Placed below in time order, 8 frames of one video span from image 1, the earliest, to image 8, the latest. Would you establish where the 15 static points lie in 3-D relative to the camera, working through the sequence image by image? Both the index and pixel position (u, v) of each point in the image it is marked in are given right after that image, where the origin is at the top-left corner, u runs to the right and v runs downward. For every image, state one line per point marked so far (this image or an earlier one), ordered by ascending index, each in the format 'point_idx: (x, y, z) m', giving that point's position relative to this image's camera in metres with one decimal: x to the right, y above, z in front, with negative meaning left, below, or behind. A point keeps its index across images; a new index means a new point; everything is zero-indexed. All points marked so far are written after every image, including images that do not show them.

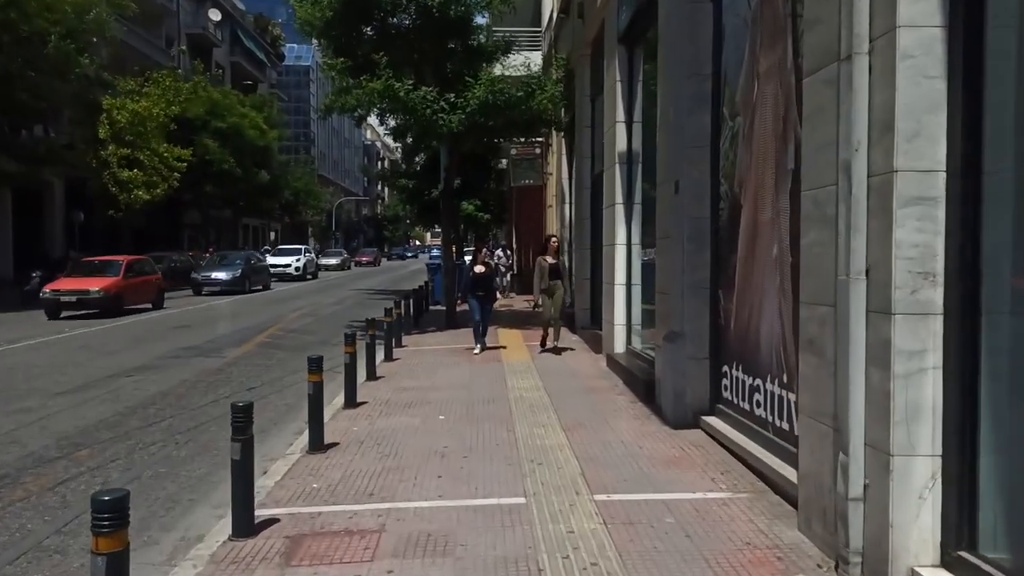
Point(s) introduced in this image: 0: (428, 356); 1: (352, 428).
0: (-1.6, -1.3, +14.6) m
1: (-1.9, -1.6, +8.9) m
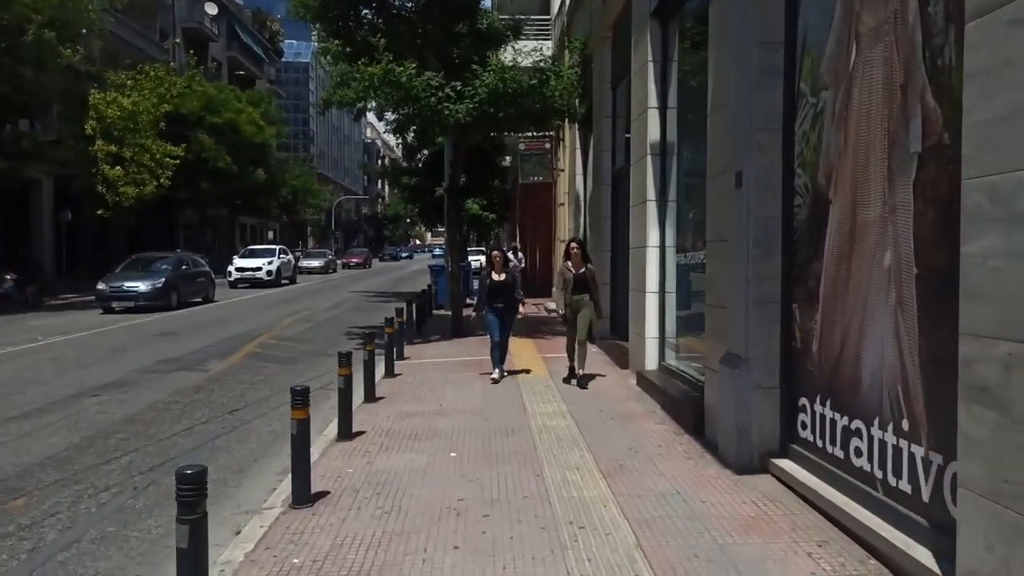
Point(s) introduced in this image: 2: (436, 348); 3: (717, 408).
0: (-1.3, -1.4, +13.1) m
1: (-1.6, -1.8, +7.4) m
2: (-1.5, -1.3, +15.7) m
3: (+2.0, -1.2, +7.5) m
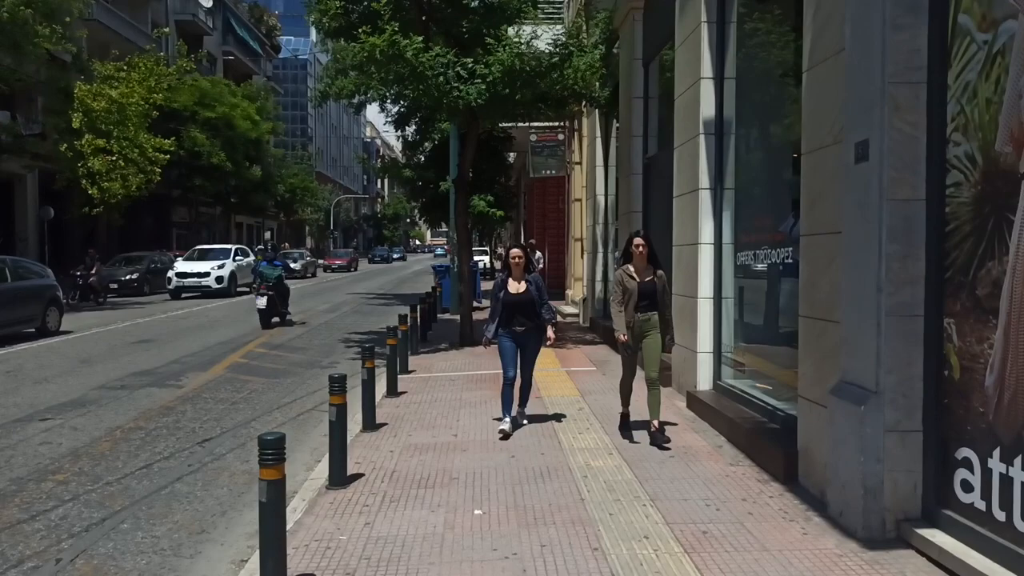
0: (-1.0, -1.5, +11.3) m
1: (-1.3, -1.8, +5.6) m
2: (-1.2, -1.3, +13.9) m
3: (+2.4, -1.2, +5.7) m
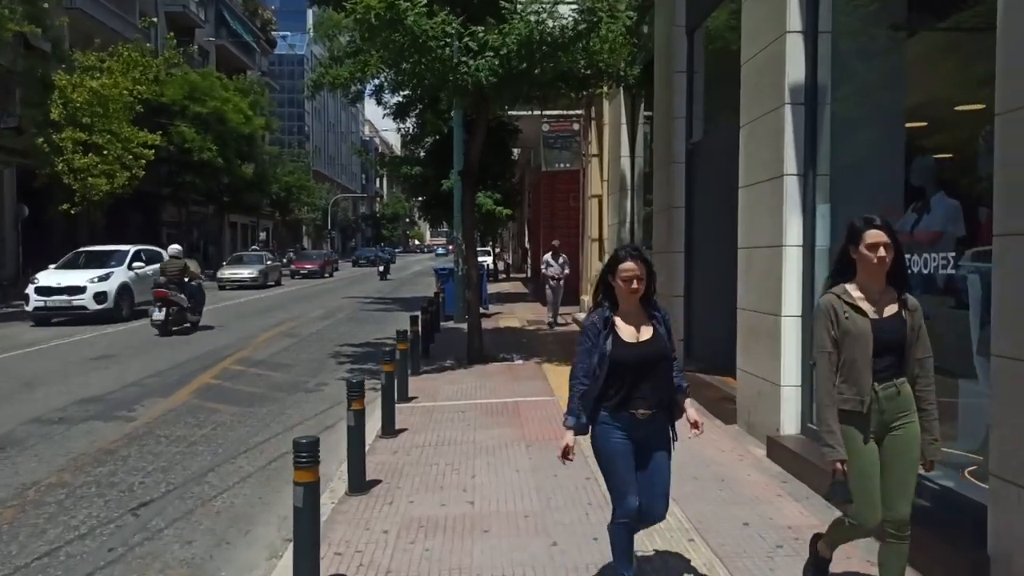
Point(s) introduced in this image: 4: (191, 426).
0: (-0.7, -1.6, +9.2) m
1: (-1.0, -2.0, +3.5) m
2: (-0.9, -1.5, +11.8) m
3: (+2.7, -1.4, +3.6) m
4: (-4.1, -1.7, +9.7) m
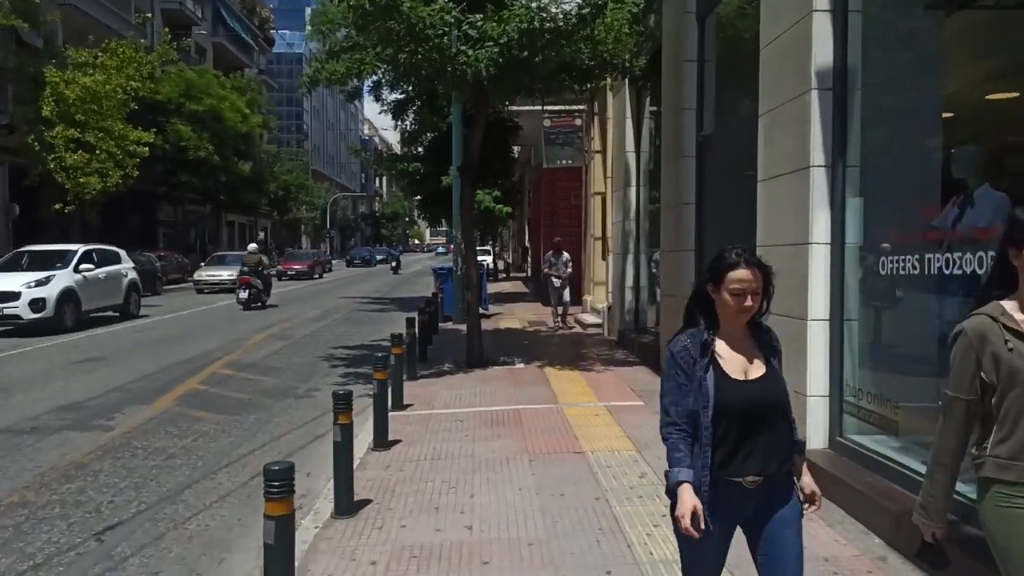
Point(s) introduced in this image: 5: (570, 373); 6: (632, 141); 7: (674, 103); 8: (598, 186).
0: (-0.7, -1.6, +8.6) m
1: (-1.0, -2.0, +2.9) m
2: (-0.9, -1.5, +11.2) m
3: (+2.7, -1.4, +3.0) m
4: (-4.1, -1.8, +9.1) m
5: (+0.9, -1.4, +12.1) m
6: (+2.4, +3.0, +15.4) m
7: (+2.4, +2.8, +11.5) m
8: (+2.2, +2.6, +19.2) m
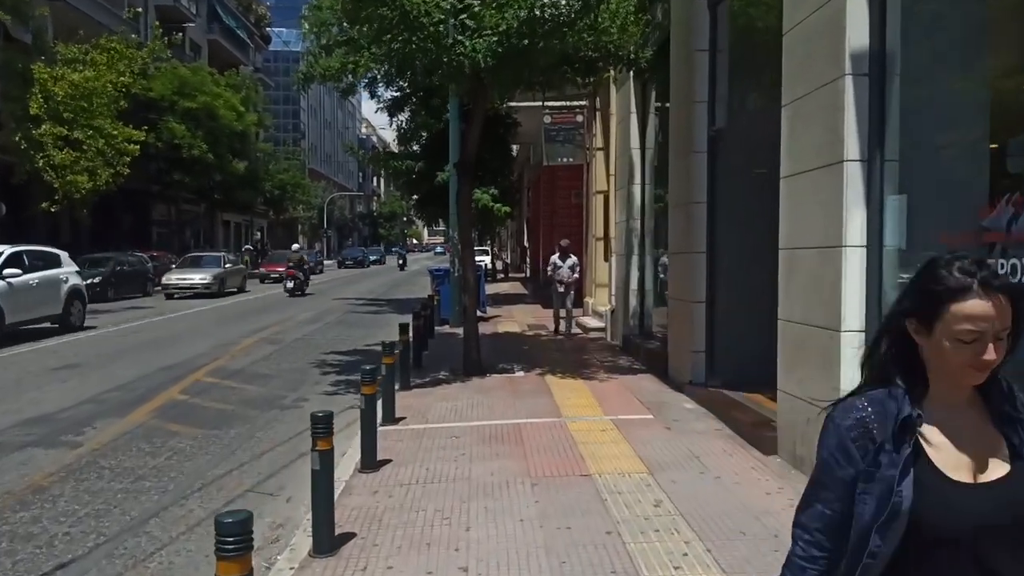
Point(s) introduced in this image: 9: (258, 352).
0: (-0.7, -1.7, +7.9) m
1: (-1.0, -2.0, +2.2) m
2: (-0.9, -1.5, +10.5) m
3: (+2.7, -1.5, +2.3) m
4: (-4.1, -1.8, +8.4) m
5: (+0.9, -1.4, +11.4) m
6: (+2.4, +2.9, +14.7) m
7: (+2.4, +2.7, +10.8) m
8: (+2.1, +2.5, +18.6) m
9: (-5.3, -1.3, +16.0) m
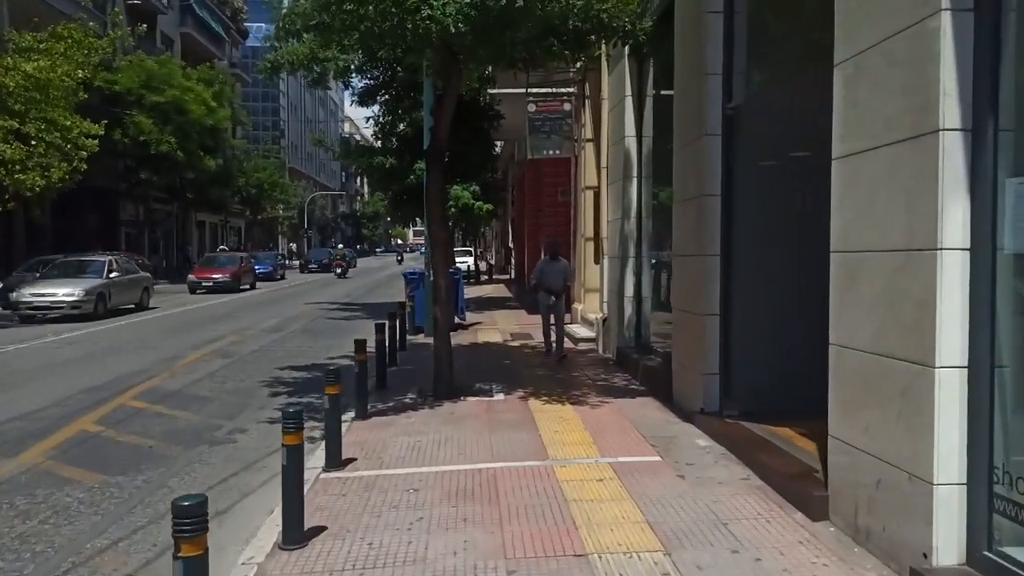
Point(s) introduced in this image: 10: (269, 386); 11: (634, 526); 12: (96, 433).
0: (-0.9, -1.8, +6.1) m
1: (-1.1, -2.2, +0.4) m
2: (-1.2, -1.7, +8.7) m
3: (+2.6, -1.6, +0.6) m
4: (-4.3, -1.9, +6.6) m
5: (+0.6, -1.5, +9.7) m
6: (+2.0, +2.8, +13.0) m
7: (+2.1, +2.6, +9.1) m
8: (+1.7, +2.4, +16.8) m
9: (-5.7, -1.5, +14.2) m
10: (-4.0, -1.6, +12.5) m
11: (+0.9, -1.8, +5.7) m
12: (-5.1, -1.8, +9.3) m
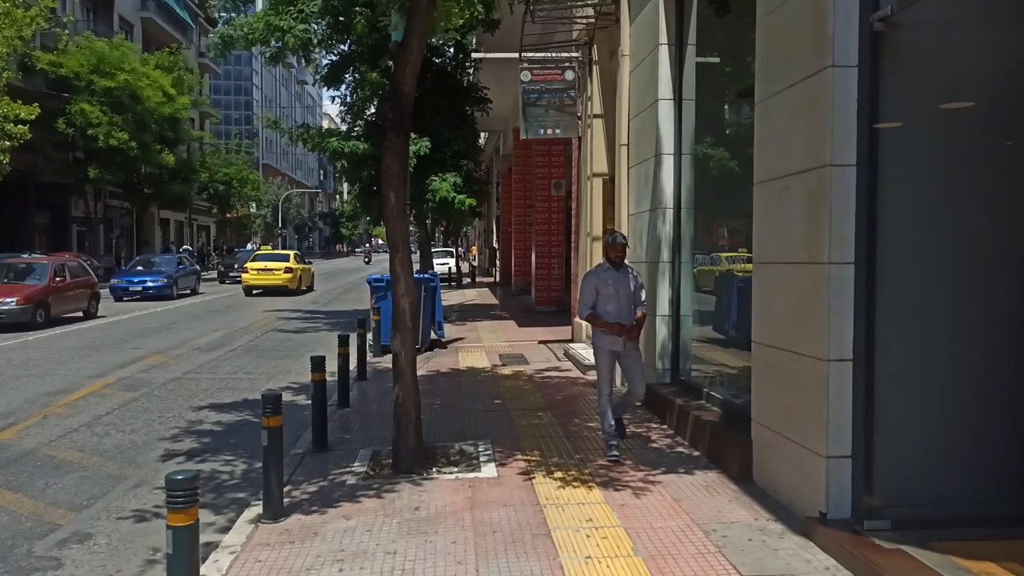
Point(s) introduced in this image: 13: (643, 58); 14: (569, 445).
0: (-0.9, -2.0, +2.7) m
1: (-0.9, -2.4, -3.0) m
2: (-1.2, -1.8, +5.3) m
3: (+2.8, -1.8, -2.7) m
4: (-4.2, -2.1, +3.0) m
5: (+0.6, -1.7, +6.3) m
6: (+2.0, +2.6, +9.6) m
7: (+2.1, +2.4, +5.7) m
8: (+1.5, +2.2, +13.5) m
9: (-5.8, -1.7, +10.6) m
10: (-4.1, -1.8, +9.0) m
11: (+1.0, -2.0, +2.3) m
12: (-5.1, -2.0, +5.8) m
13: (+1.8, +3.2, +10.3) m
14: (+0.6, -1.6, +8.0) m
